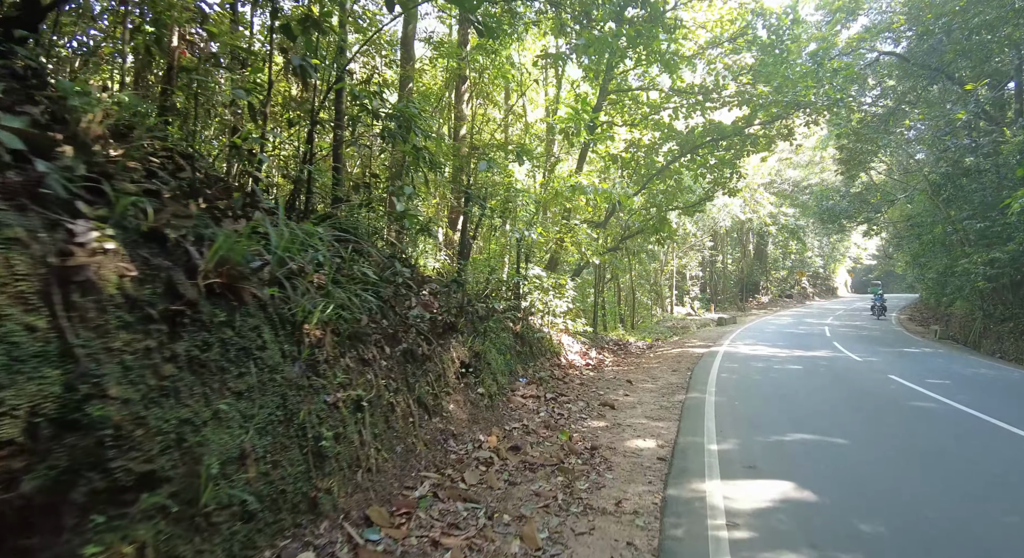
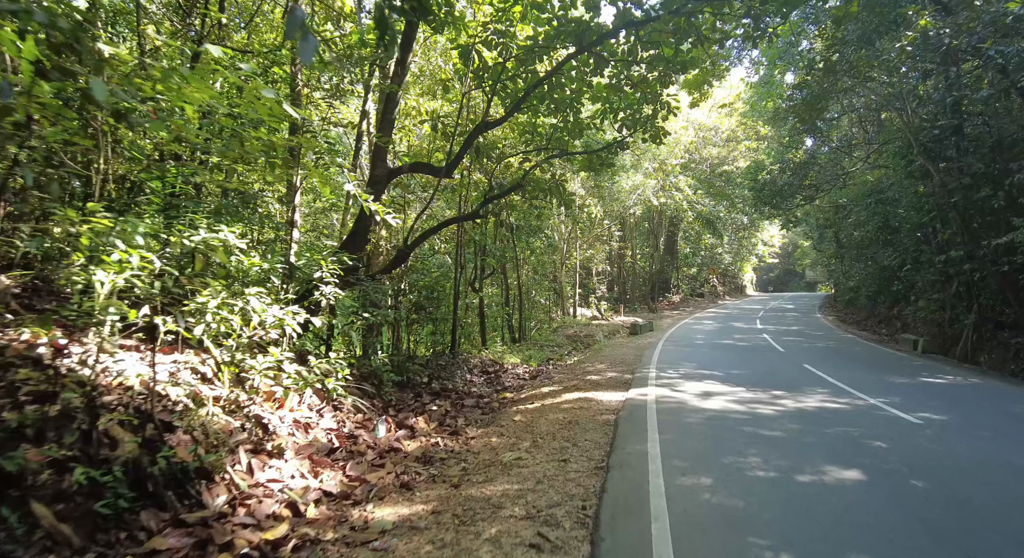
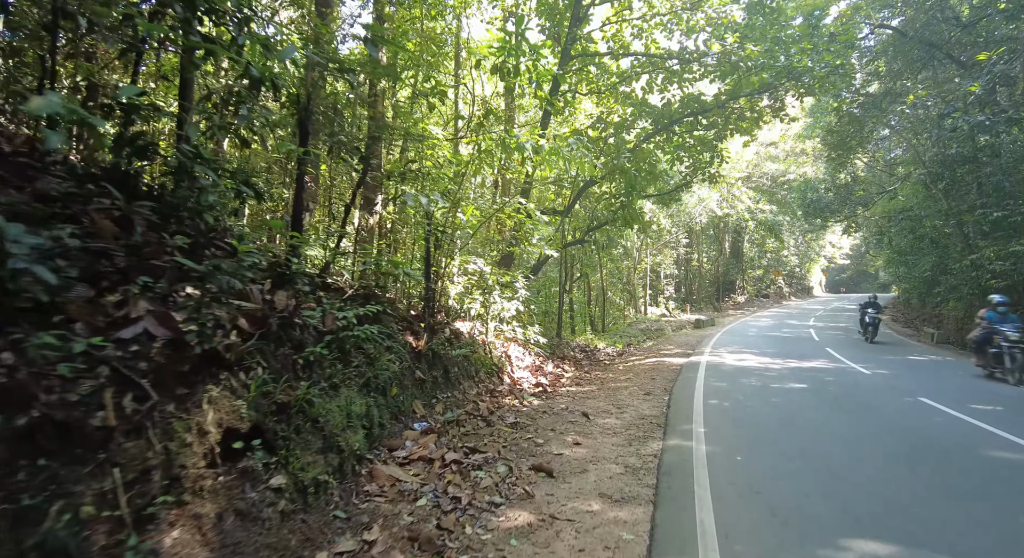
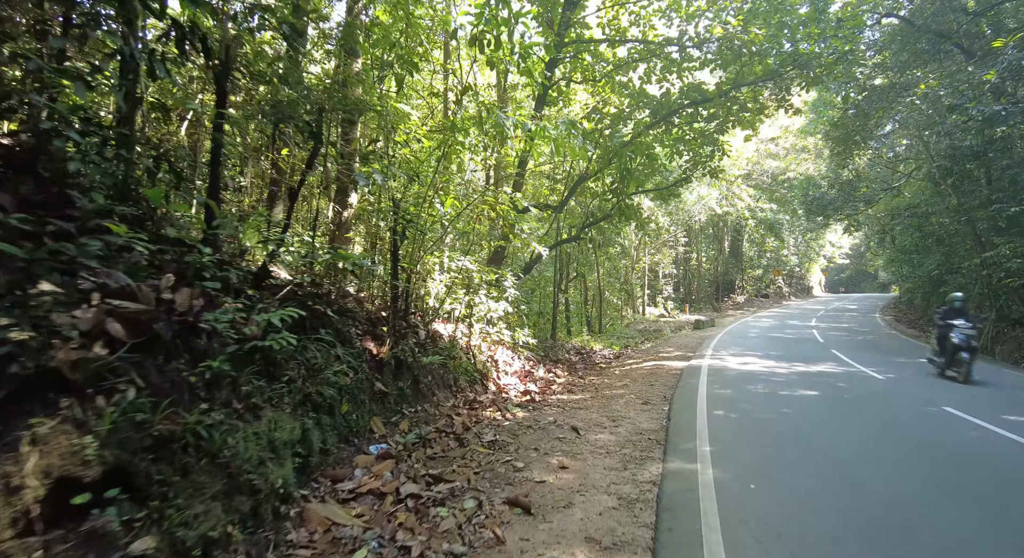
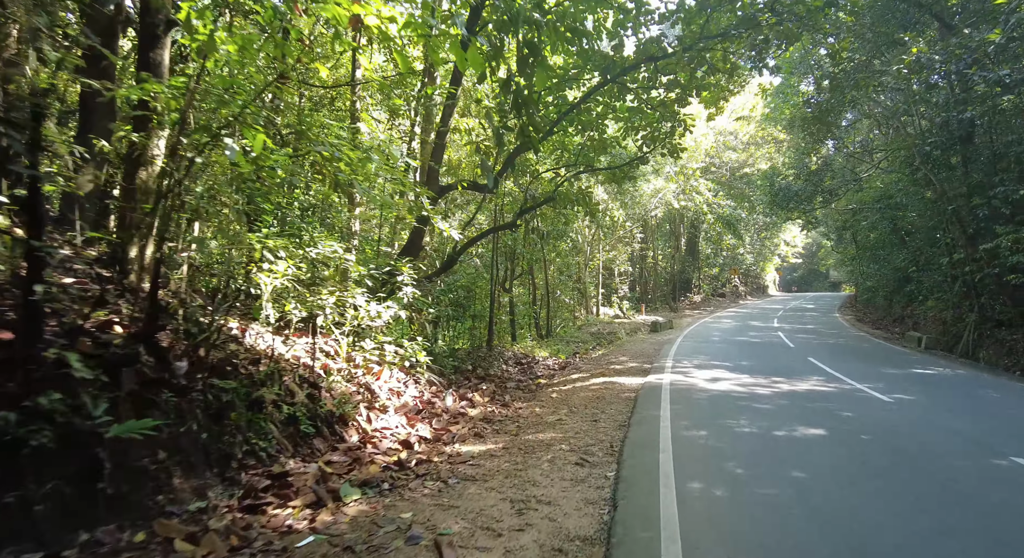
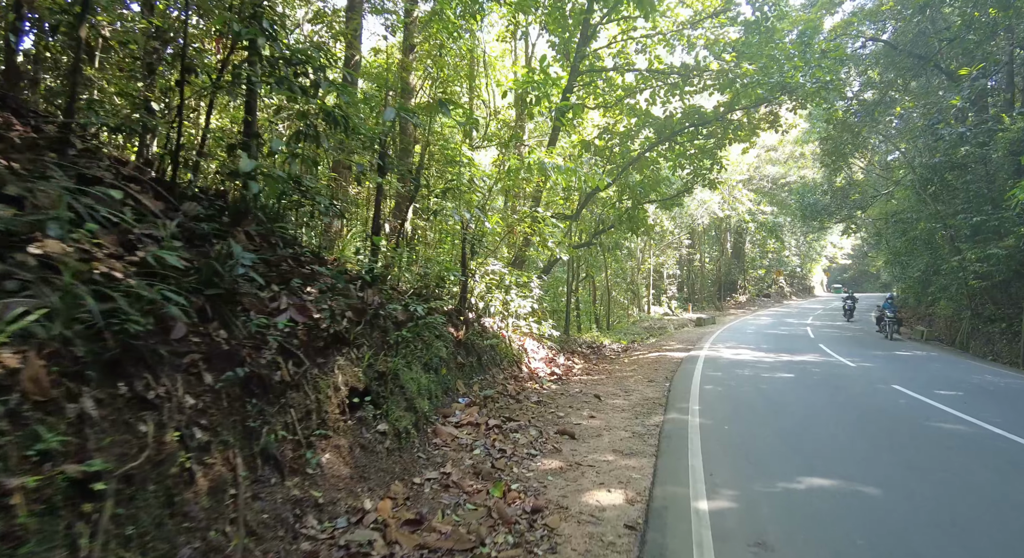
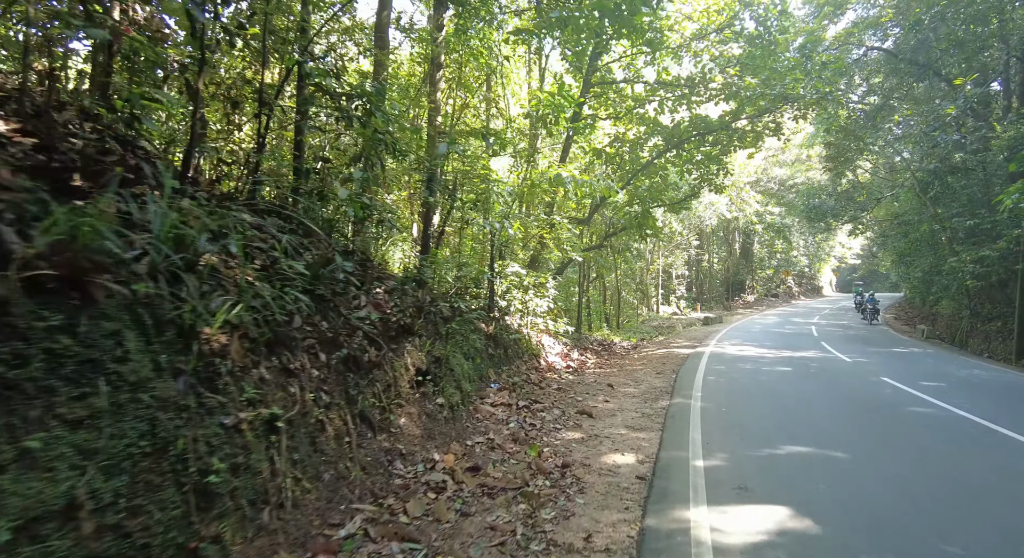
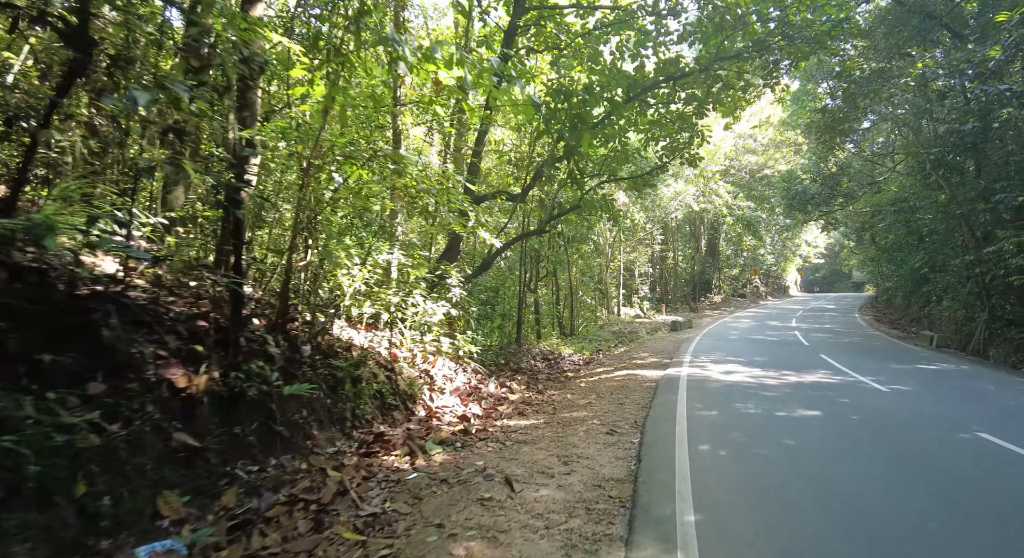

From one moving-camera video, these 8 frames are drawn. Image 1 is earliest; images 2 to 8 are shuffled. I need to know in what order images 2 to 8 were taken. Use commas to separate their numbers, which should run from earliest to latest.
7, 6, 3, 4, 8, 5, 2
